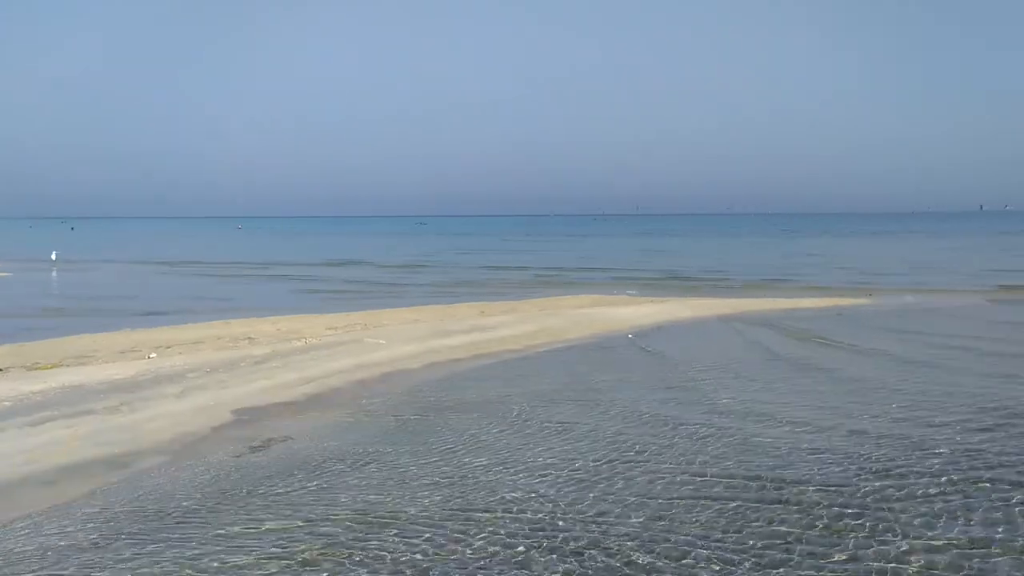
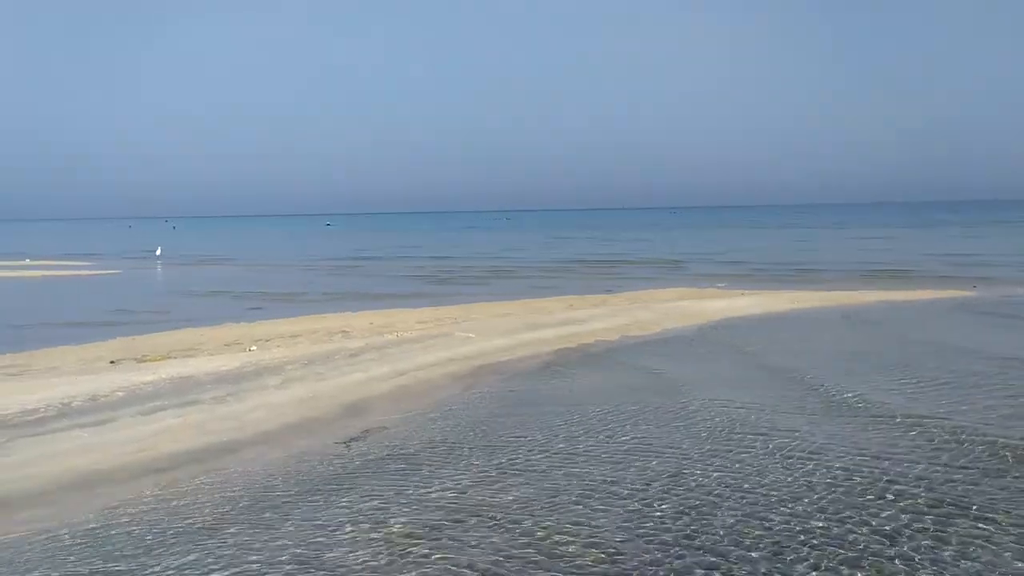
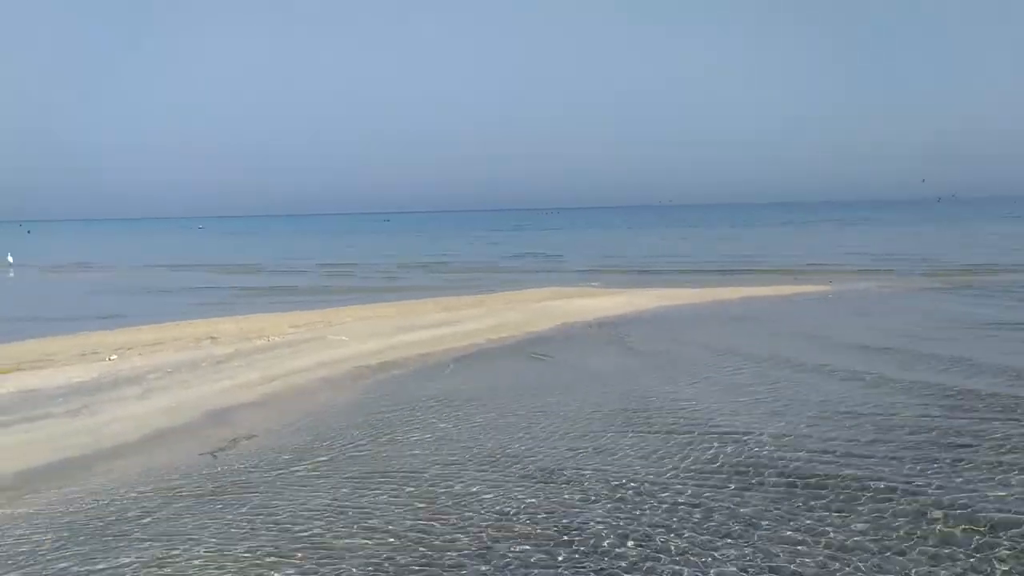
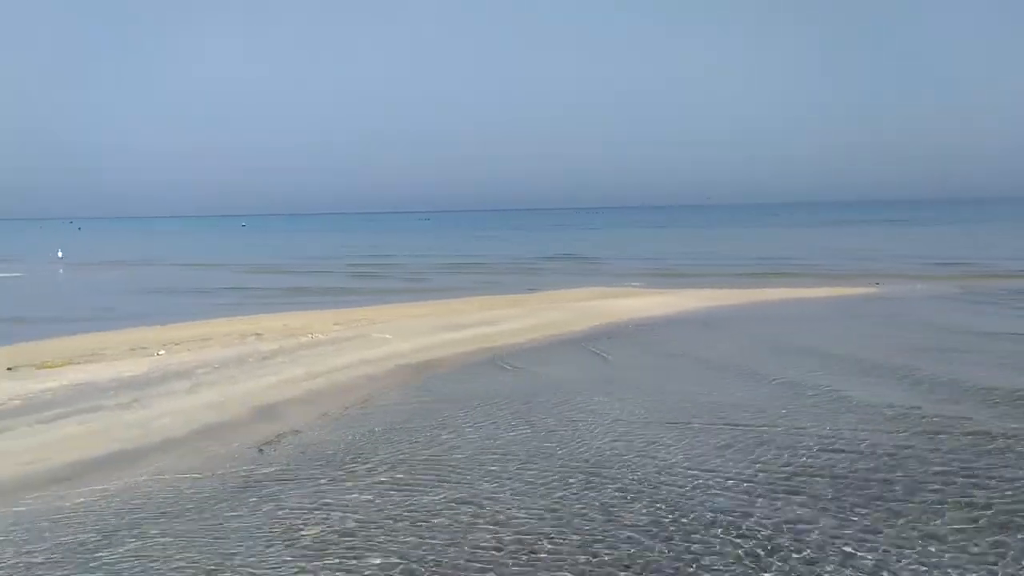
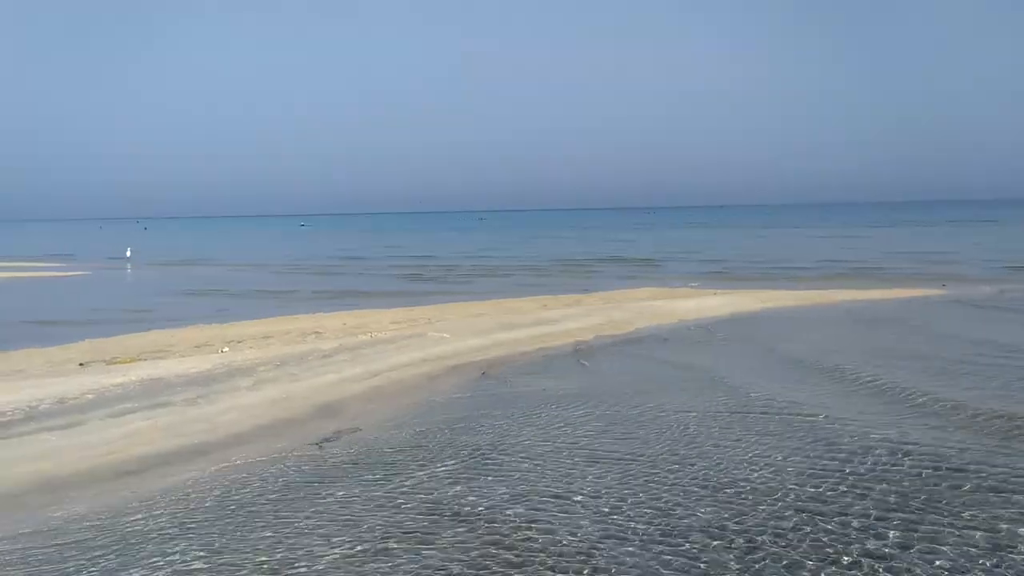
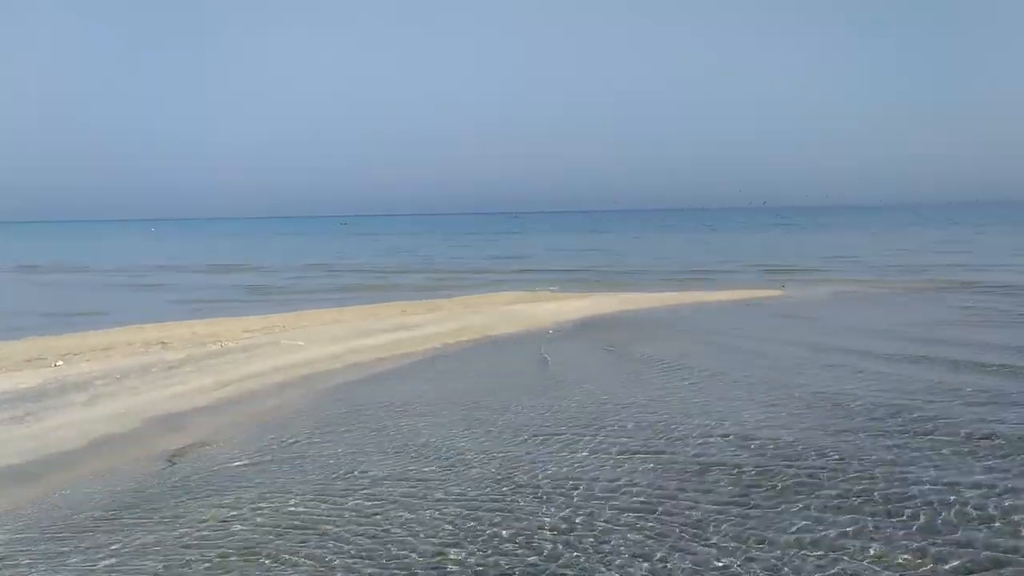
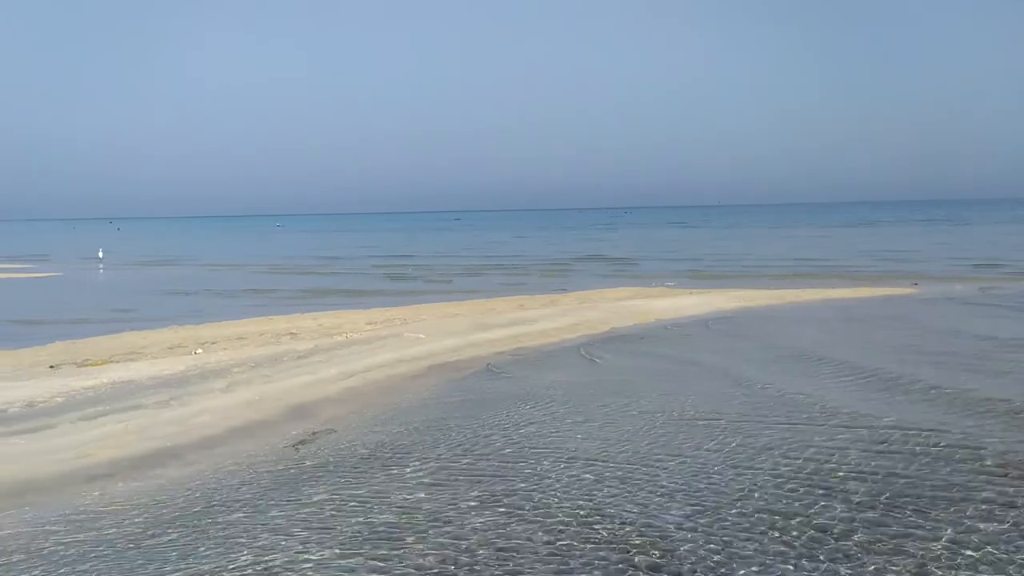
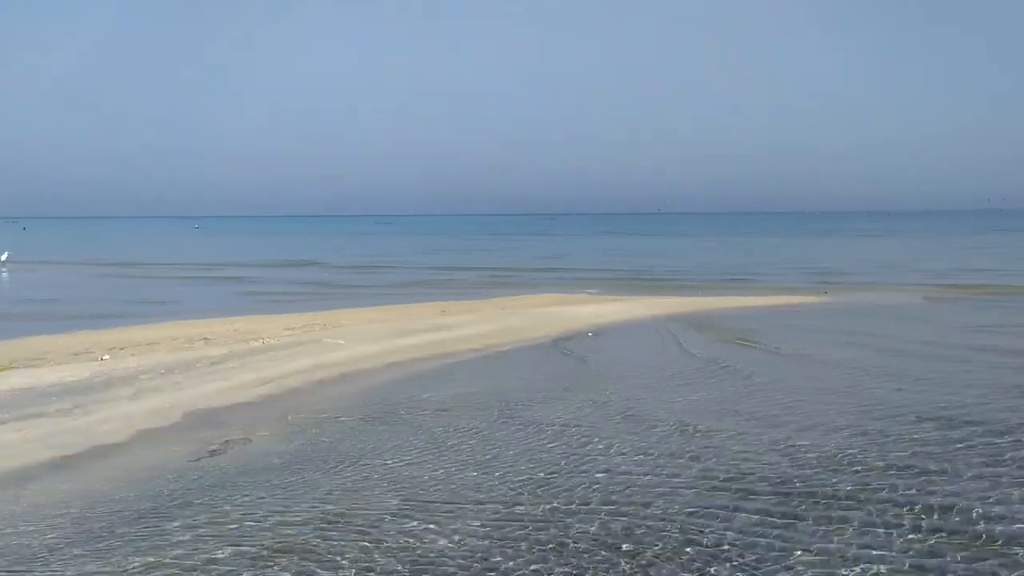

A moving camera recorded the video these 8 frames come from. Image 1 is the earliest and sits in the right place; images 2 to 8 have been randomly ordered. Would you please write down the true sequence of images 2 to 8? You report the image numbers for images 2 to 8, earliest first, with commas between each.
8, 6, 3, 4, 7, 5, 2
